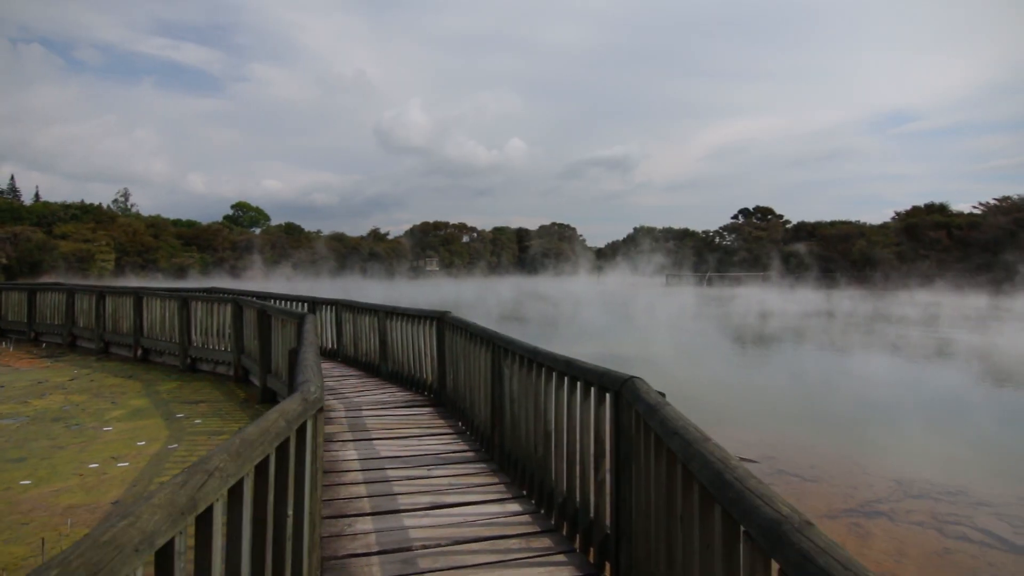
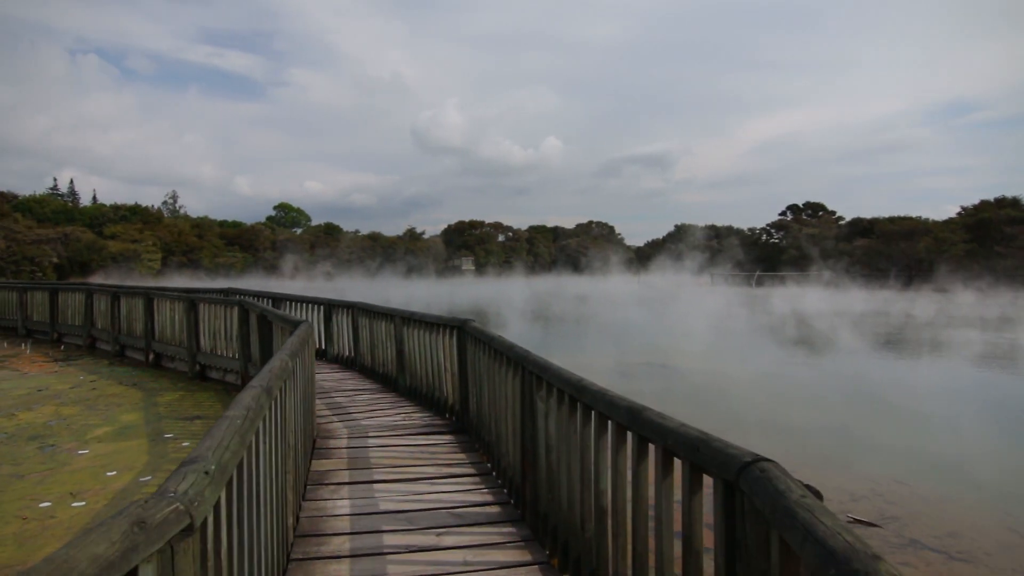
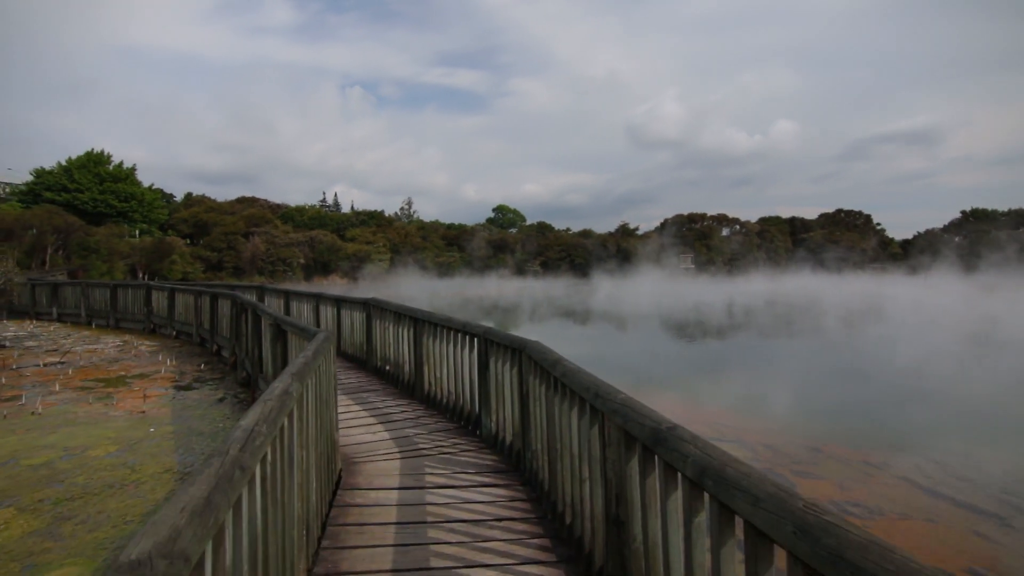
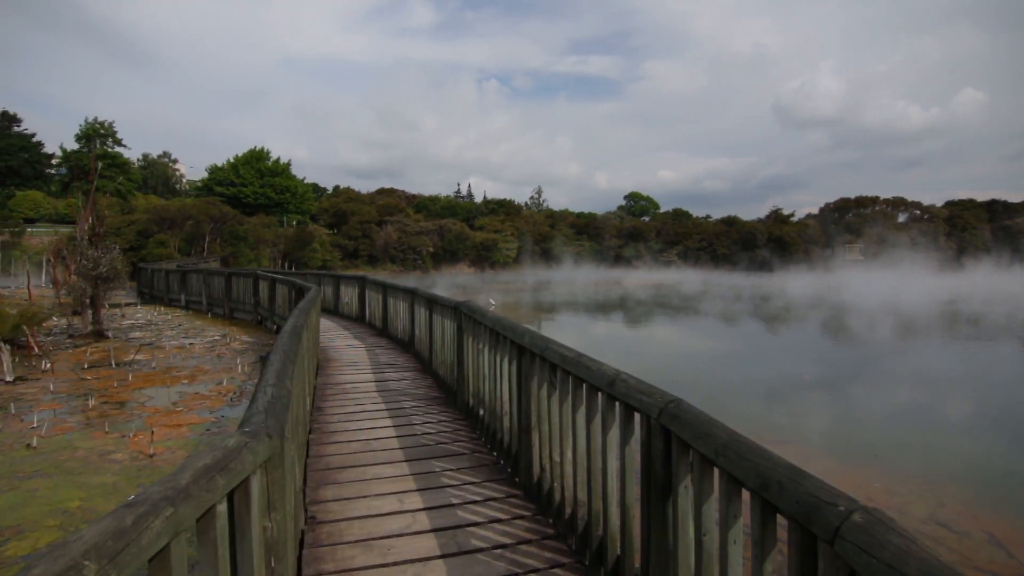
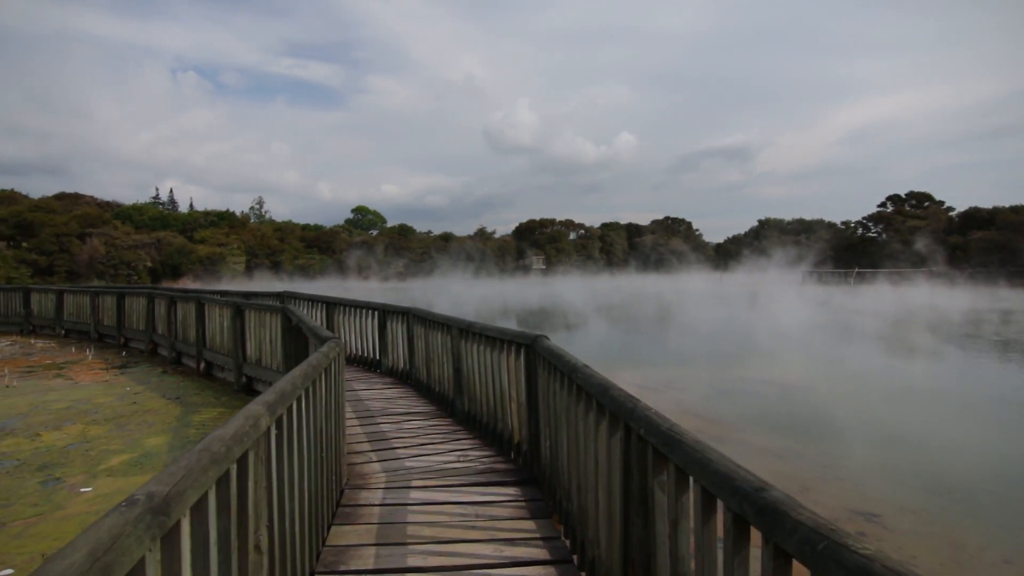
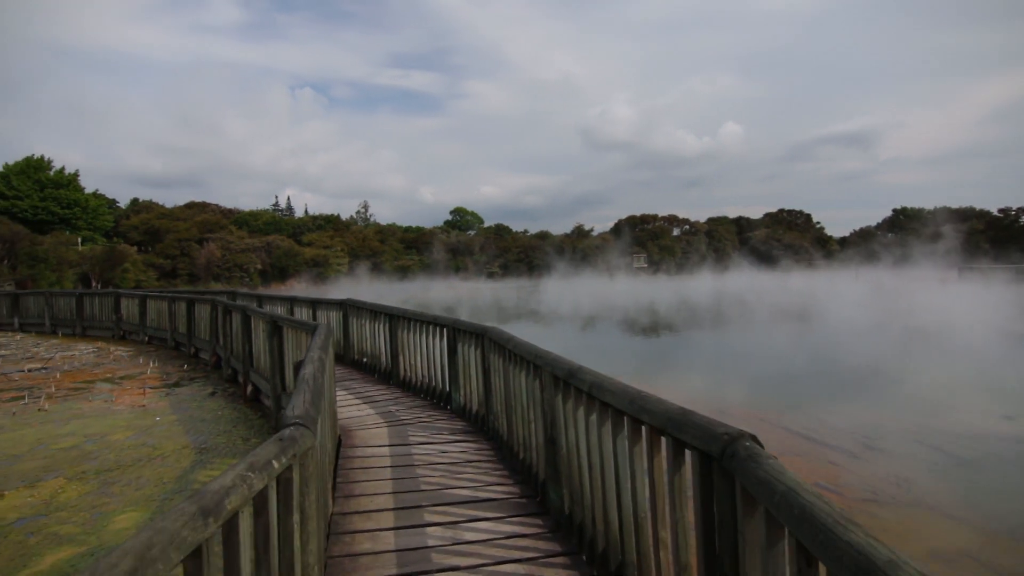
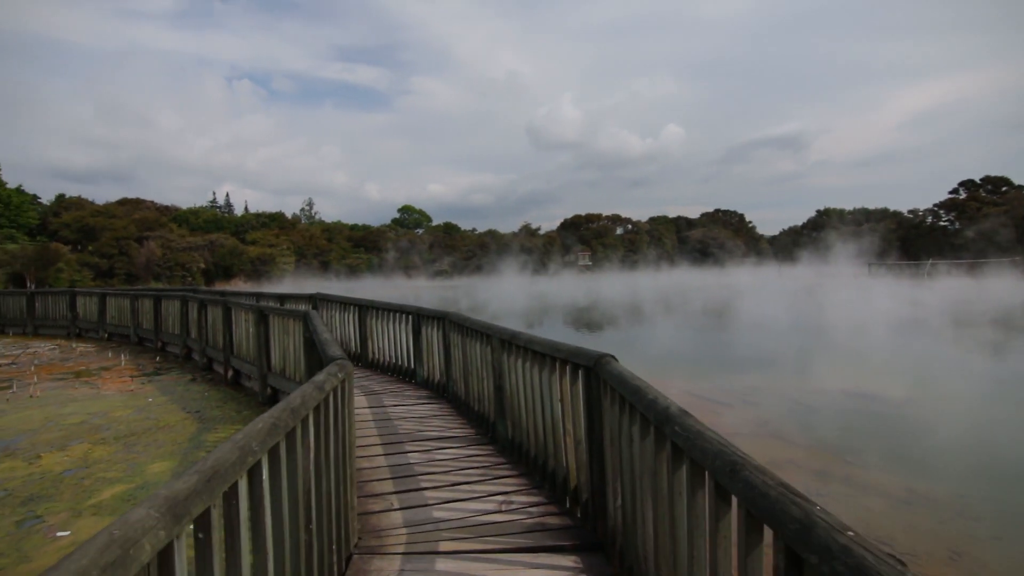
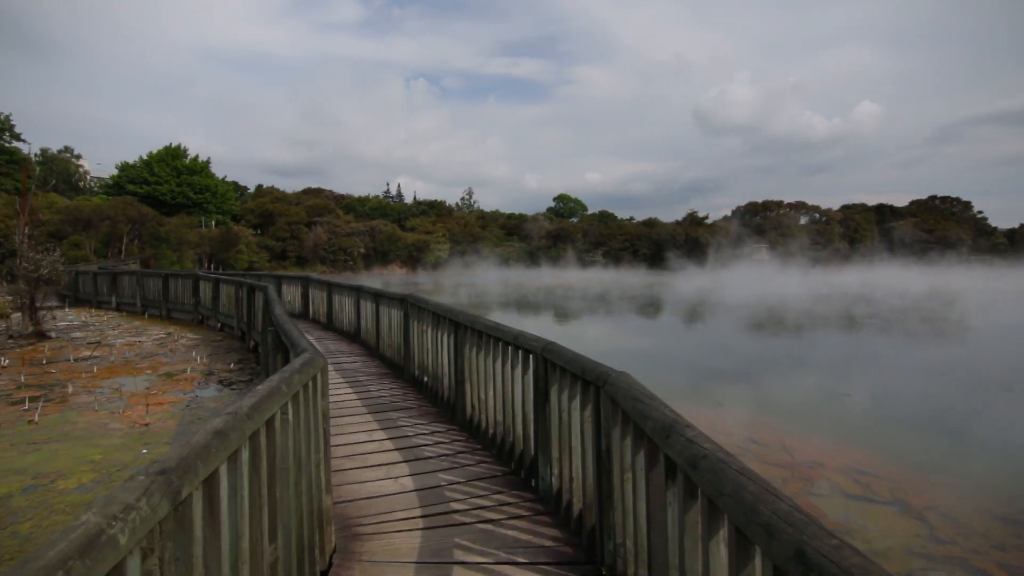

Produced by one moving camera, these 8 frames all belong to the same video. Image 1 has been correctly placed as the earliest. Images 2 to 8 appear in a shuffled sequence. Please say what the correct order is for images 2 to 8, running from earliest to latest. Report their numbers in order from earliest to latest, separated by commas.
2, 5, 7, 6, 3, 8, 4
